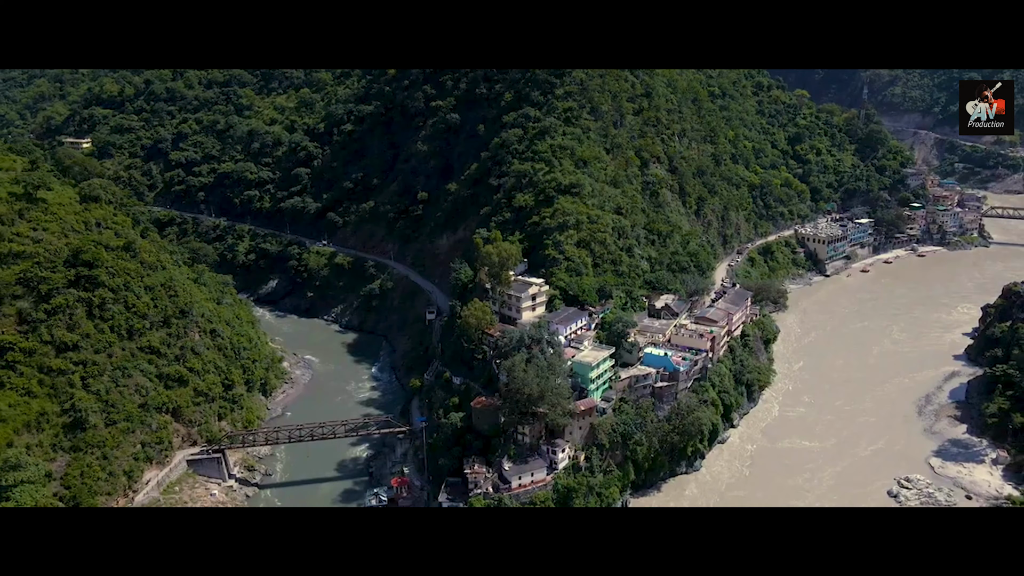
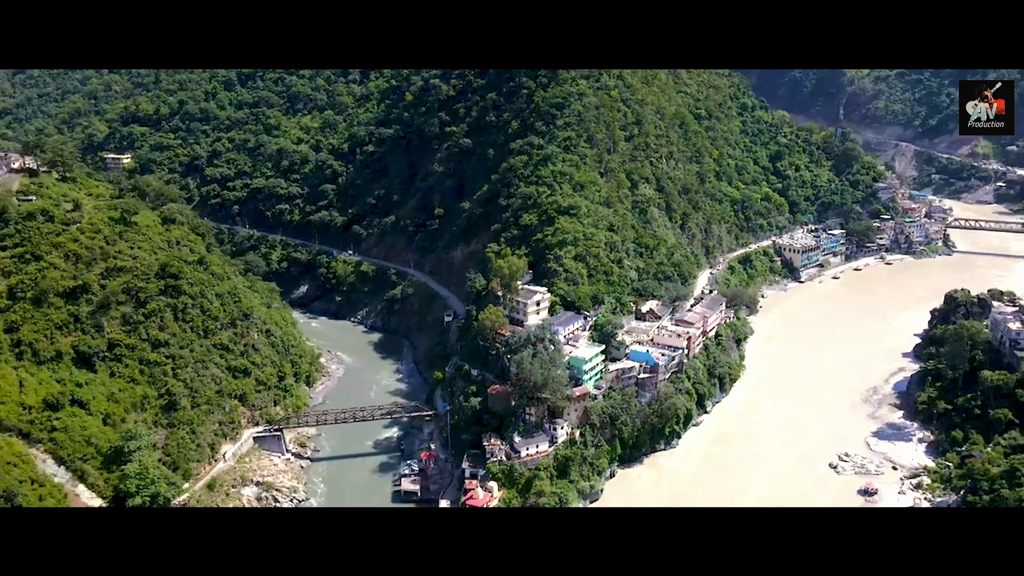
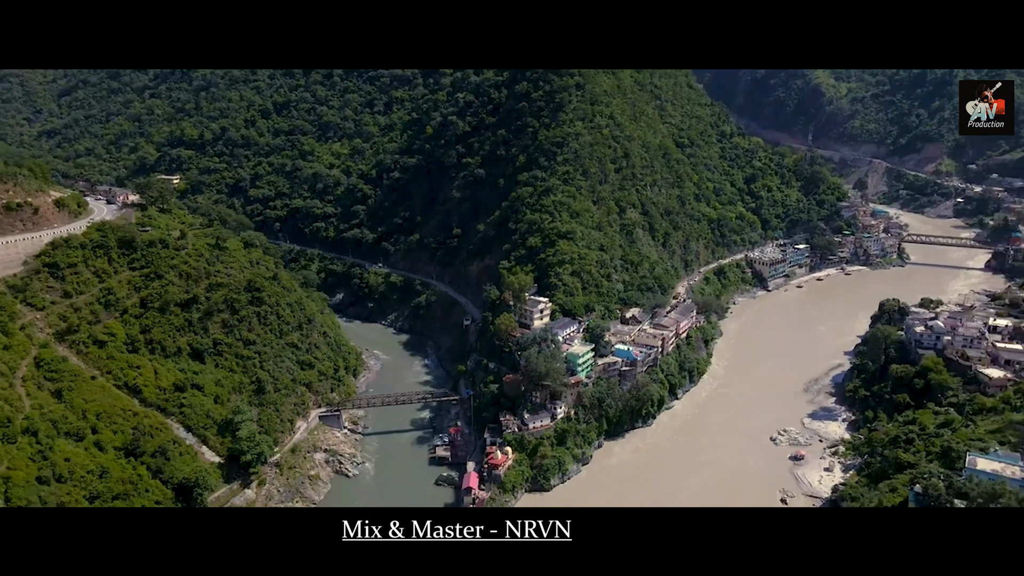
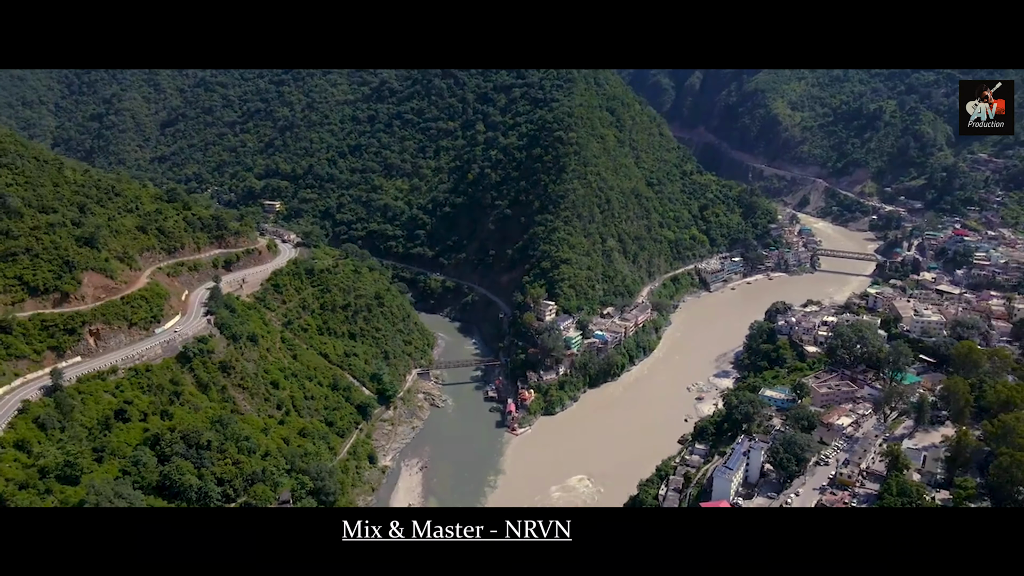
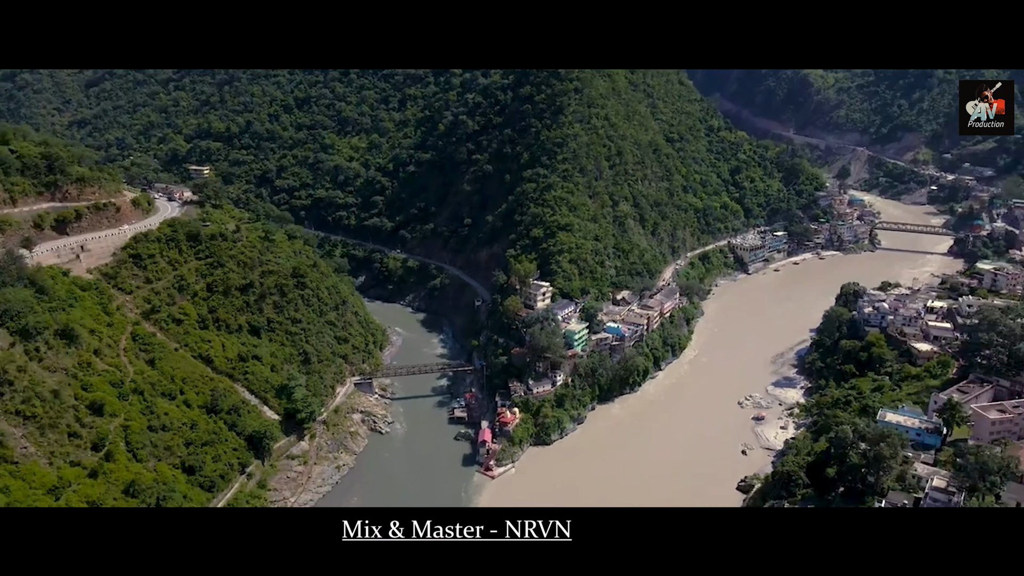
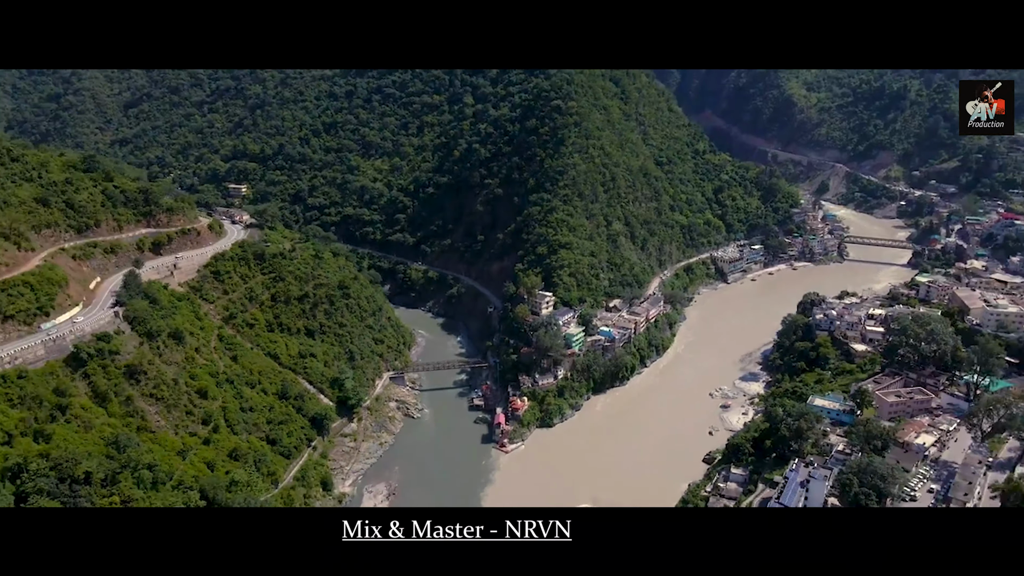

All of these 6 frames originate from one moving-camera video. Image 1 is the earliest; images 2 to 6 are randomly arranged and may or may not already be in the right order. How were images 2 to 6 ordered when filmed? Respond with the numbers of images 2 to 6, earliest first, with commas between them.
2, 3, 5, 6, 4
